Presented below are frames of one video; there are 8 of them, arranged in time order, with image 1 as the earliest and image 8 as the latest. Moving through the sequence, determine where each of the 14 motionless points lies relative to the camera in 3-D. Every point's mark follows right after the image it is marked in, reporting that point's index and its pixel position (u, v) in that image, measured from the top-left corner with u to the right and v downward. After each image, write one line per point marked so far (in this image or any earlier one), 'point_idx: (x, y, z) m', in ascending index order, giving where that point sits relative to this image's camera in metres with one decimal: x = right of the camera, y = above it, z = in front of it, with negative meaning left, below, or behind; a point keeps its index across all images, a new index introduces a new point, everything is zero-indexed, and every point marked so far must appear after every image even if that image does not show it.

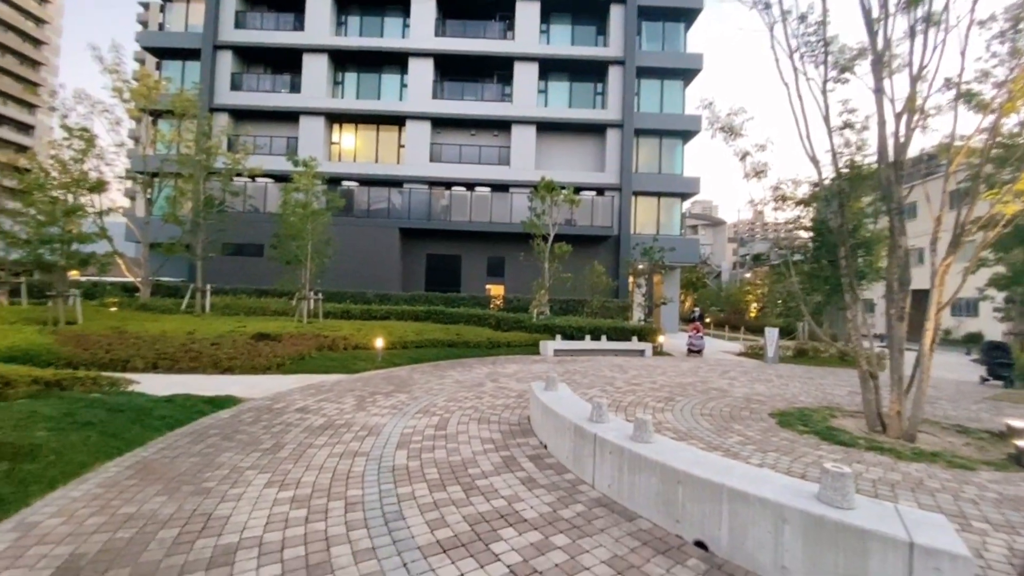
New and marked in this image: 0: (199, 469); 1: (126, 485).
0: (-3.0, -1.7, +4.1) m
1: (-3.3, -1.7, +3.7) m
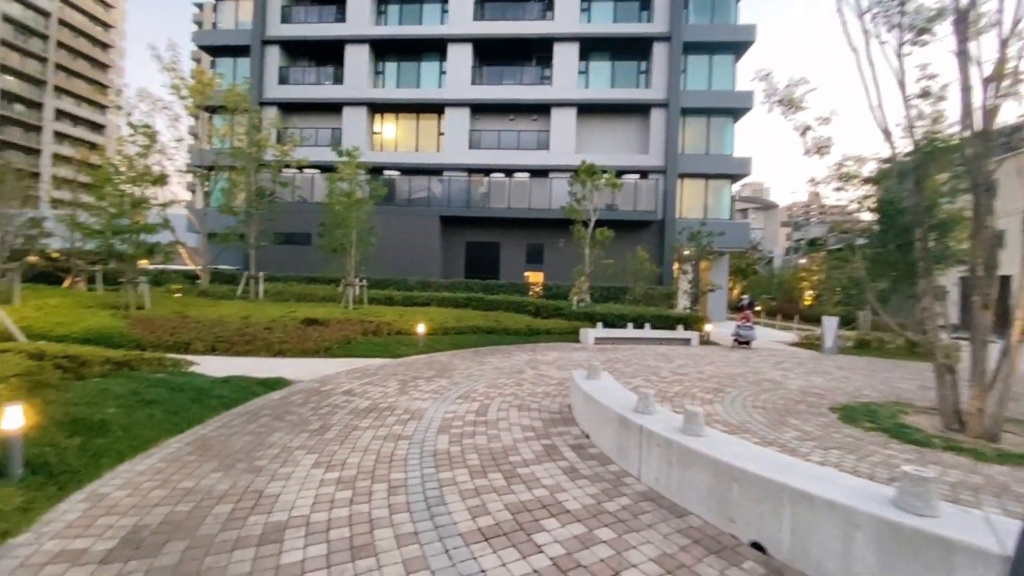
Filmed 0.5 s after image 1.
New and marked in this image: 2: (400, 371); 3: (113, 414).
0: (-2.6, -1.6, +4.3) m
1: (-2.9, -1.5, +3.9) m
2: (-2.0, -1.5, +7.9) m
3: (-4.1, -1.3, +4.4) m
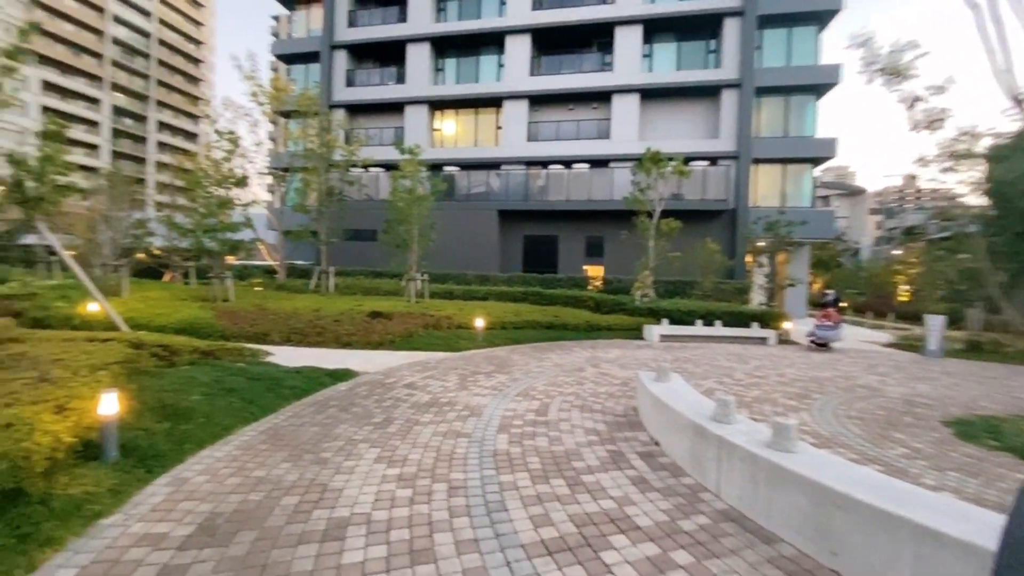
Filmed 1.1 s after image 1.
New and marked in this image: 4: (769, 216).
0: (-1.9, -1.5, +4.4) m
1: (-2.4, -1.5, +4.1) m
2: (-1.0, -1.4, +7.9) m
3: (-3.4, -1.2, +4.7) m
4: (+11.2, +3.1, +18.9) m
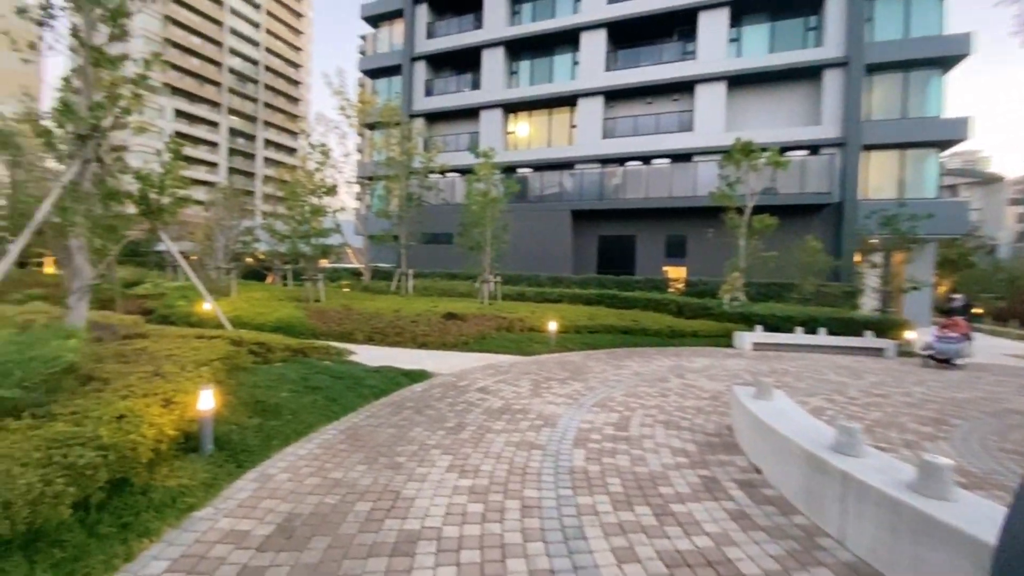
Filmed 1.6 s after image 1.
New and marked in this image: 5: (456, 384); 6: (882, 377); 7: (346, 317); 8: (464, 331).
0: (-1.2, -1.6, +4.4) m
1: (-1.7, -1.5, +4.1) m
2: (+0.4, -1.5, +7.7) m
3: (-2.6, -1.3, +5.0) m
4: (+14.2, +3.0, +16.6) m
5: (-0.8, -1.4, +6.5) m
6: (+7.3, -1.7, +8.5) m
7: (-4.0, -0.7, +10.6) m
8: (-1.1, -1.0, +9.8) m
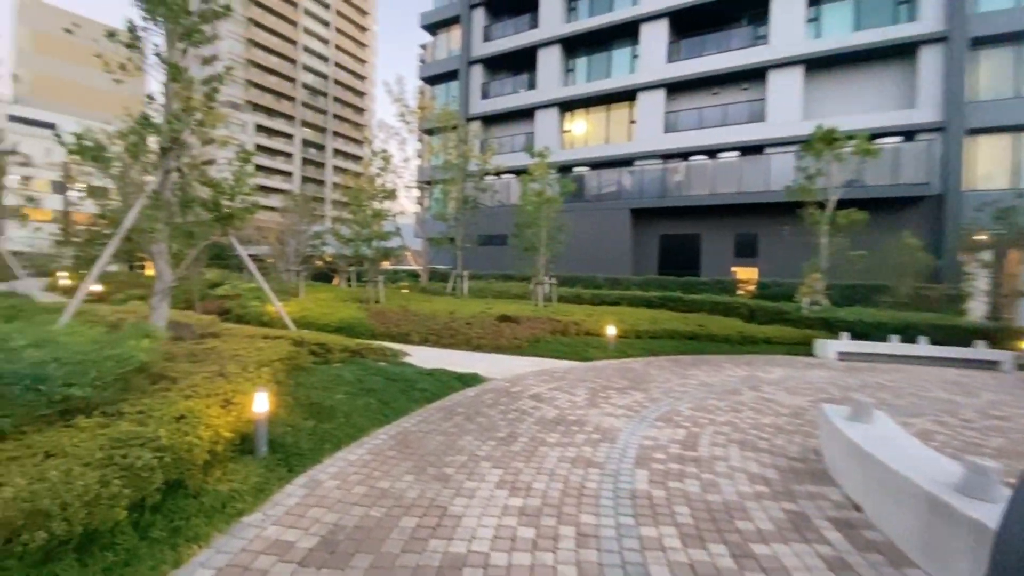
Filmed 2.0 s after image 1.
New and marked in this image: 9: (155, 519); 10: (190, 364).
0: (-0.7, -1.6, +4.2) m
1: (-1.2, -1.6, +4.0) m
2: (+1.3, -1.5, +7.3) m
3: (-2.0, -1.3, +5.0) m
4: (+16.1, +2.9, +14.4) m
5: (-0.1, -1.5, +6.3) m
6: (+8.2, -1.8, +7.3) m
7: (-2.7, -0.8, +10.7) m
8: (+0.1, -1.0, +9.6) m
9: (-2.2, -1.4, +2.7) m
10: (-3.4, -0.8, +4.5) m
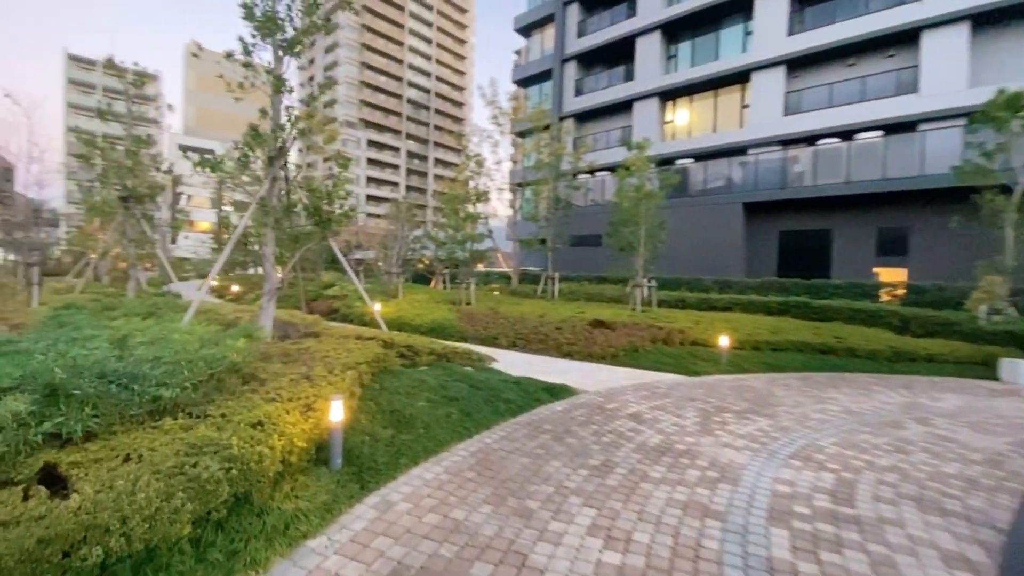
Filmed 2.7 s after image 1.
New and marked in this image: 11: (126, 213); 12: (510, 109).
0: (+0.1, -1.6, +3.7) m
1: (-0.4, -1.6, +3.6) m
2: (+2.7, -1.6, +6.3) m
3: (-1.0, -1.3, +4.8) m
4: (+18.7, +2.7, +10.1) m
5: (+1.2, -1.5, +5.6) m
6: (+9.5, -1.9, +4.8) m
7: (-0.5, -0.8, +10.5) m
8: (+2.1, -1.1, +8.8) m
9: (-1.7, -1.4, +2.5) m
10: (-2.4, -0.8, +4.6) m
11: (-10.2, +2.0, +11.5) m
12: (-0.1, +7.5, +18.1) m
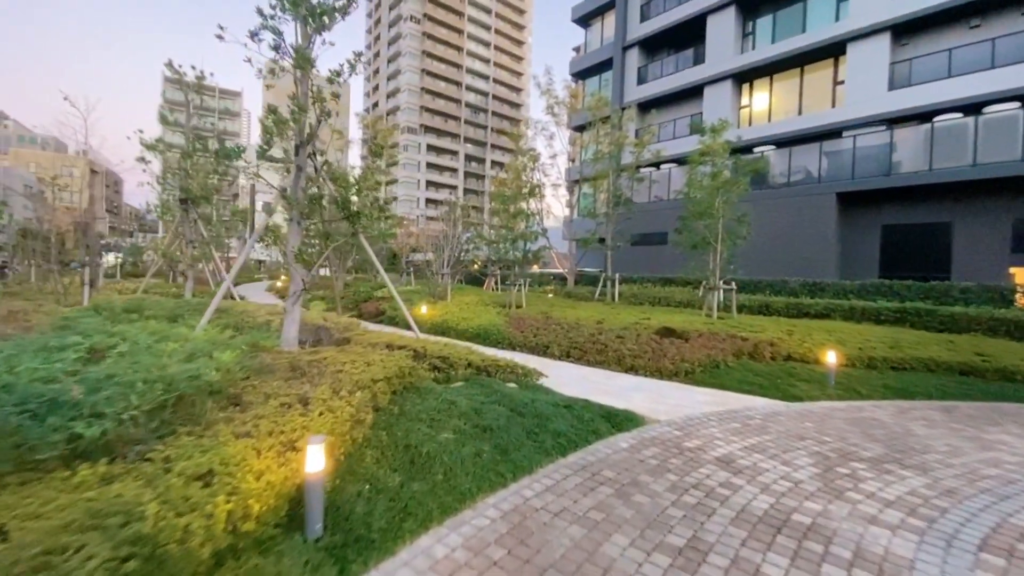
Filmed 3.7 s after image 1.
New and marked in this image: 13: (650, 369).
0: (+0.4, -1.6, +2.6) m
1: (-0.1, -1.6, +2.6) m
2: (+3.3, -1.6, +4.9) m
3: (-0.6, -1.3, +3.8) m
4: (+19.7, +2.6, +6.5) m
5: (+1.7, -1.6, +4.3) m
6: (+9.8, -2.0, +2.4) m
7: (+0.7, -0.9, +9.4) m
8: (+3.0, -1.1, +7.4) m
9: (-1.6, -1.4, +1.7) m
10: (-2.0, -0.8, +3.8) m
11: (-8.8, +2.0, +11.6) m
12: (+2.1, +7.4, +16.9) m
13: (+2.4, -1.3, +7.3) m
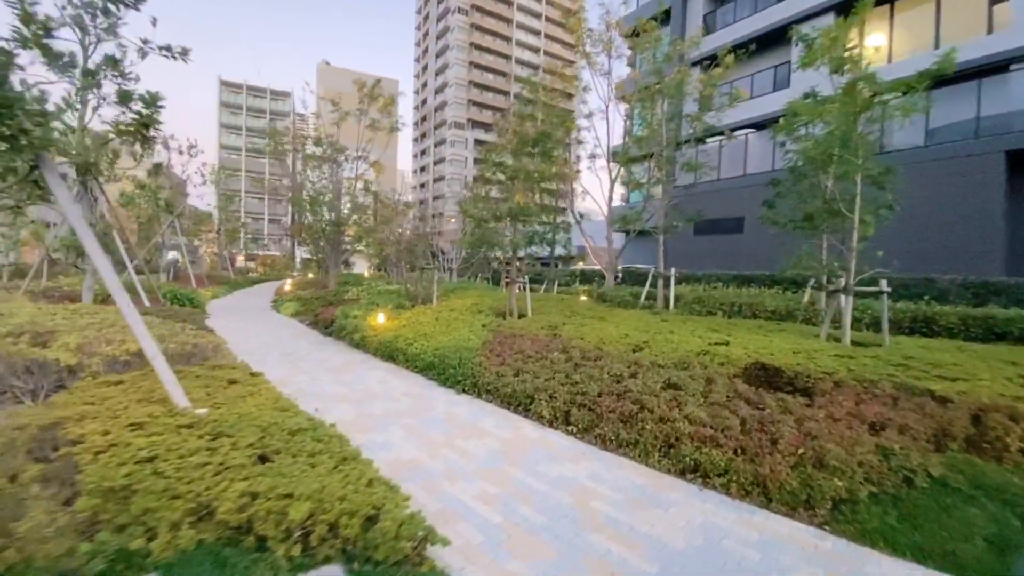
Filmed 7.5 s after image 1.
0: (-0.8, -1.6, -1.2) m
1: (-1.3, -1.6, -1.1) m
2: (+2.3, -1.7, +0.7) m
3: (-1.6, -1.3, +0.1) m
4: (+18.8, +2.5, +0.2) m
5: (+0.6, -1.6, +0.3) m
6: (+8.5, -2.0, -2.5) m
7: (+0.3, -0.9, +5.5) m
8: (+2.4, -1.1, +3.2) m
9: (-2.9, -1.4, -1.9) m
10: (-3.1, -0.8, +0.3) m
11: (-8.8, +2.0, +8.9) m
12: (+2.7, +7.4, +12.8) m
13: (+1.7, -1.4, +3.3) m
